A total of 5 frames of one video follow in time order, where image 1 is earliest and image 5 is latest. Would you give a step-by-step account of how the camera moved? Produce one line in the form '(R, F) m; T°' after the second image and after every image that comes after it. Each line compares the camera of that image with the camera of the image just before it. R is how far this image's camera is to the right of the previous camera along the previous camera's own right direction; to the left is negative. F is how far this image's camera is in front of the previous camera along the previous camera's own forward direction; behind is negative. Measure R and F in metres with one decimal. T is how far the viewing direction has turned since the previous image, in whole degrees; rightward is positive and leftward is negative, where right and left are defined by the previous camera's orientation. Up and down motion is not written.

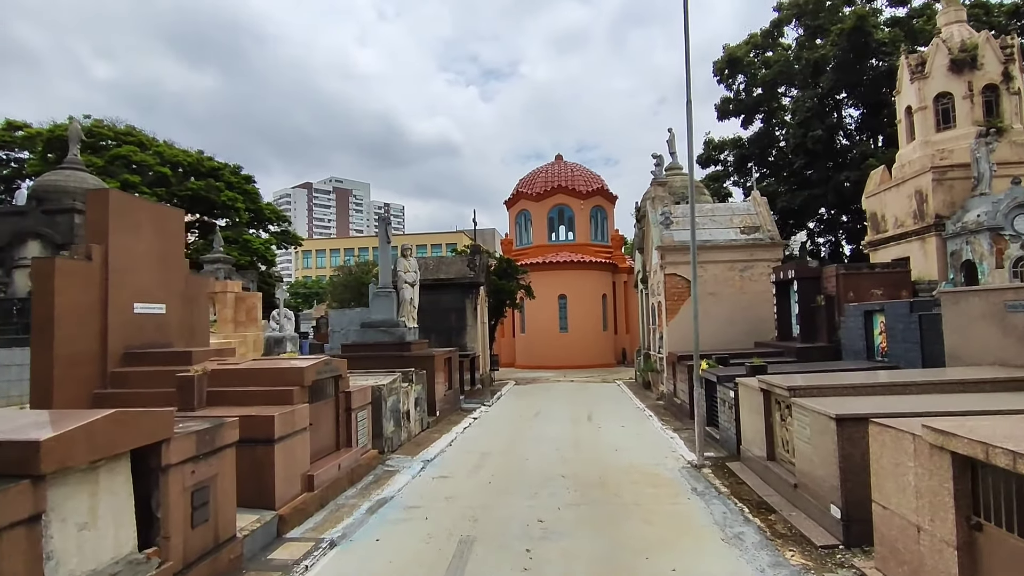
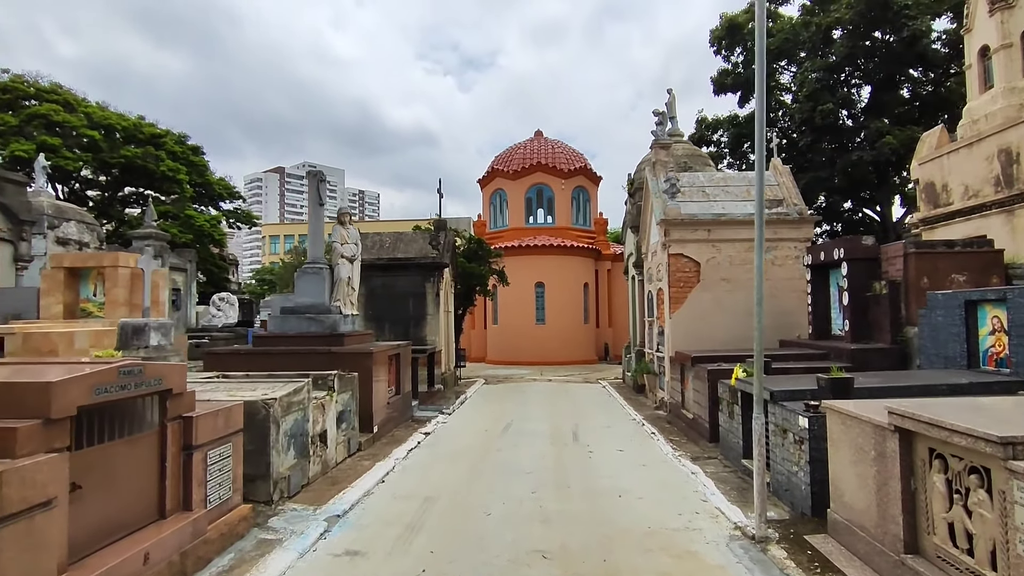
(+0.2, +2.9) m; +2°
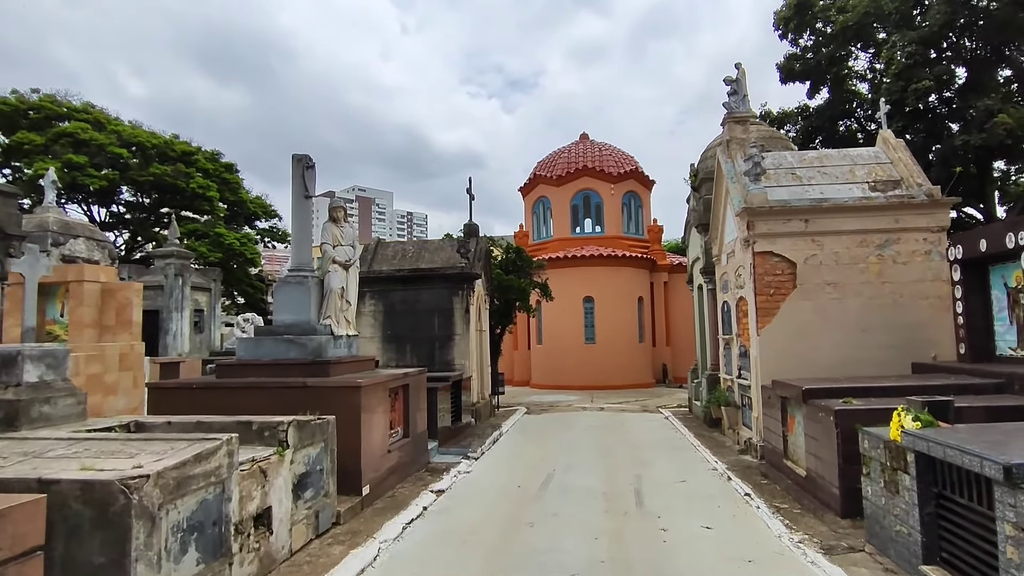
(+0.1, +2.4) m; -4°
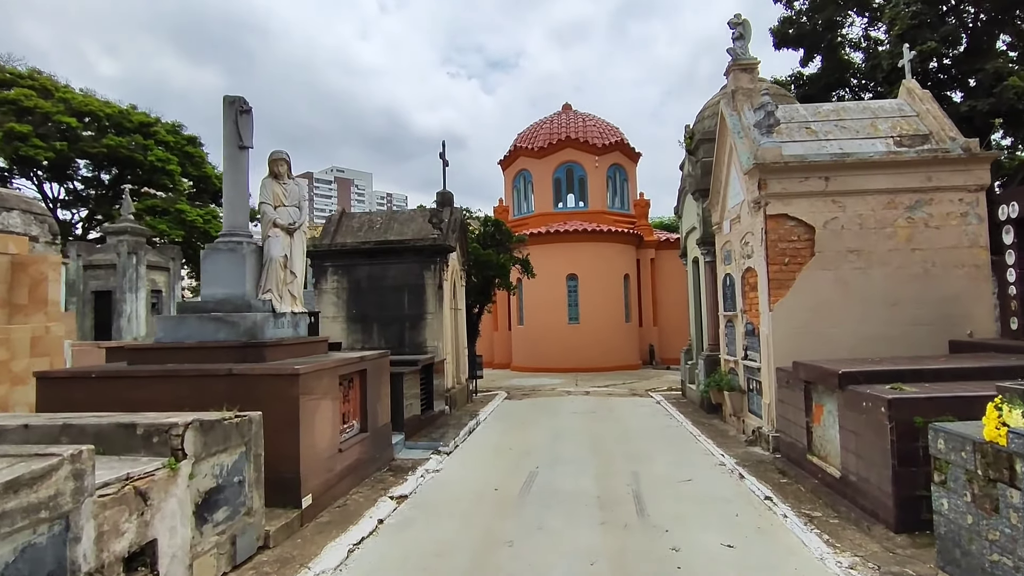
(+0.1, +1.3) m; +2°
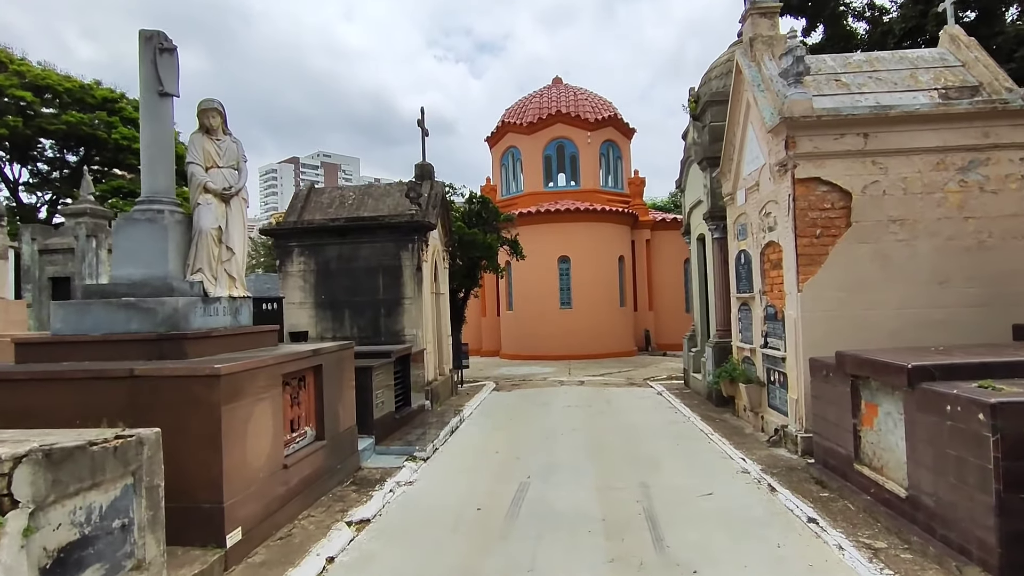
(+0.1, +1.2) m; +1°
